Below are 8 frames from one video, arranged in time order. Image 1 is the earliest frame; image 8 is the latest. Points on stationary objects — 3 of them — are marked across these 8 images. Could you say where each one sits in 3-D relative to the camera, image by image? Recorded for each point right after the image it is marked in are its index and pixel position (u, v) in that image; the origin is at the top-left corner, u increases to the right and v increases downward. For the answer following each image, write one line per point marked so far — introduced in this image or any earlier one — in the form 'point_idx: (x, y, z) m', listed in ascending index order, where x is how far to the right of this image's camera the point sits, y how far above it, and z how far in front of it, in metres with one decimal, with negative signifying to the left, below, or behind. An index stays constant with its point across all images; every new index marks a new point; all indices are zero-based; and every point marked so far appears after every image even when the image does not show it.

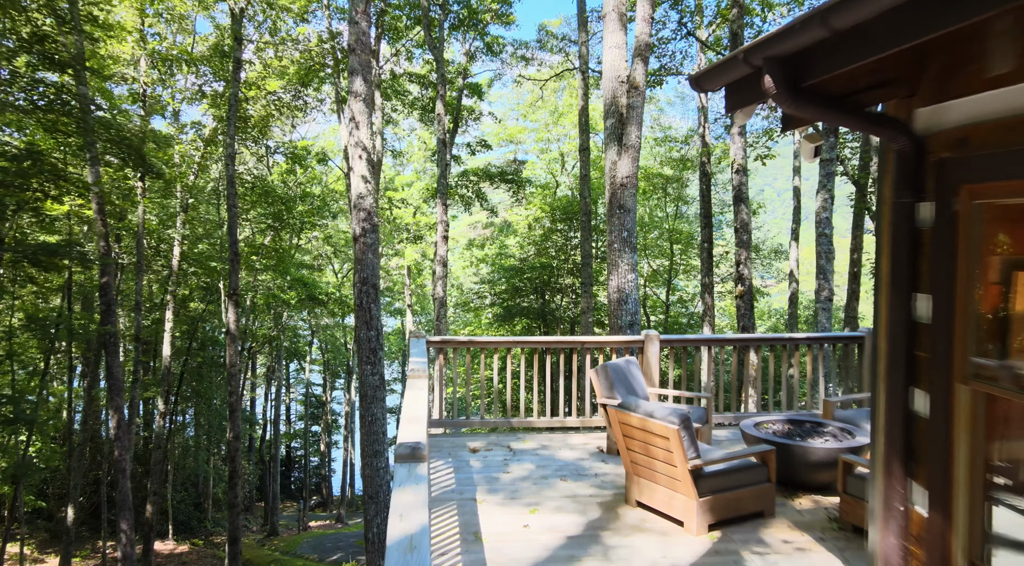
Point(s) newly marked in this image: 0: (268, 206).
0: (-6.2, +1.9, +17.6) m
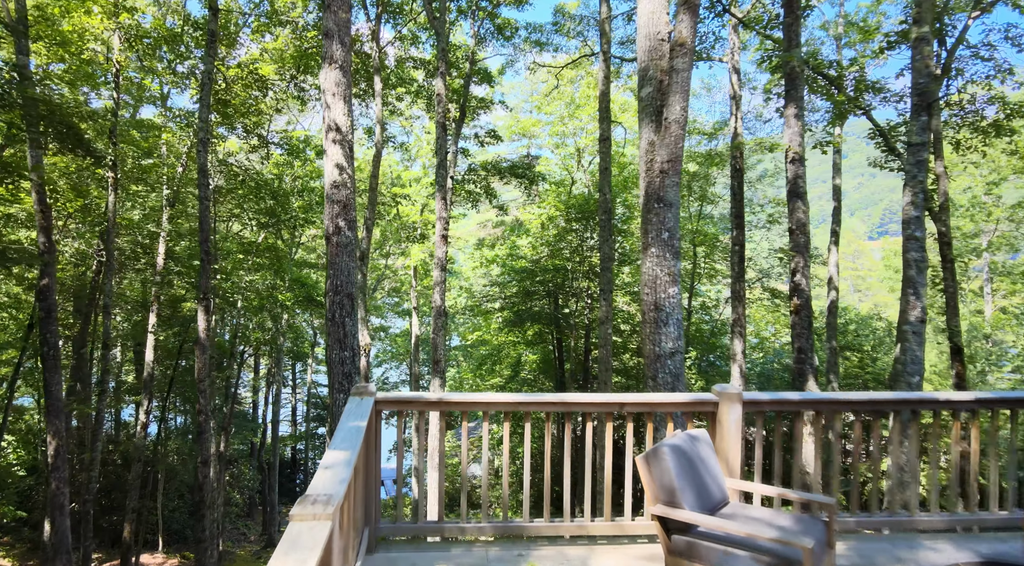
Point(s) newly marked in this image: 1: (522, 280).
0: (-5.9, +1.9, +16.4) m
1: (+0.3, +0.1, +19.6) m
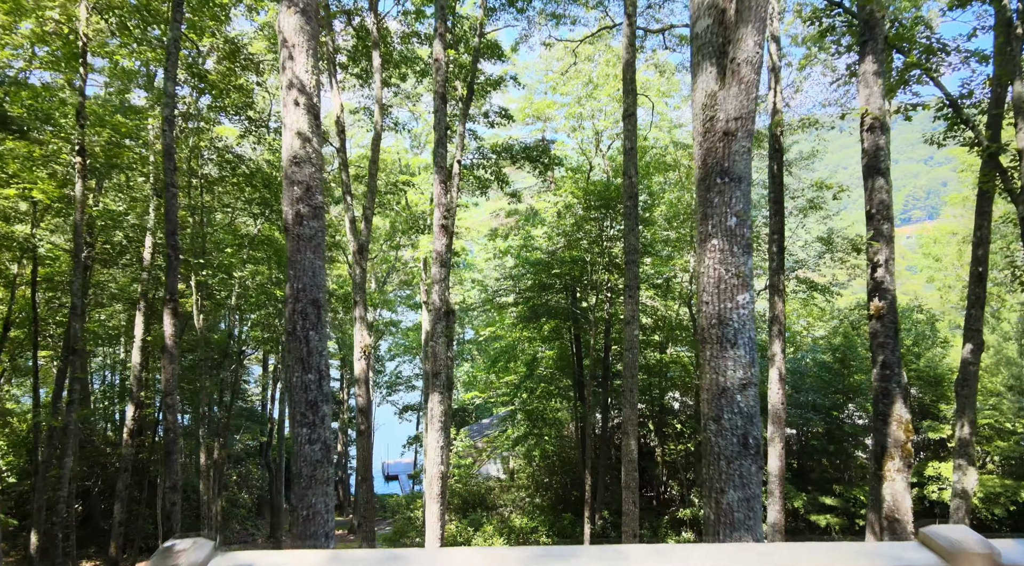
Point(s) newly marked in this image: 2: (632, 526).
0: (-5.6, +2.0, +15.3) m
1: (+0.7, +0.3, +18.3) m
2: (+1.7, -3.5, +9.9) m
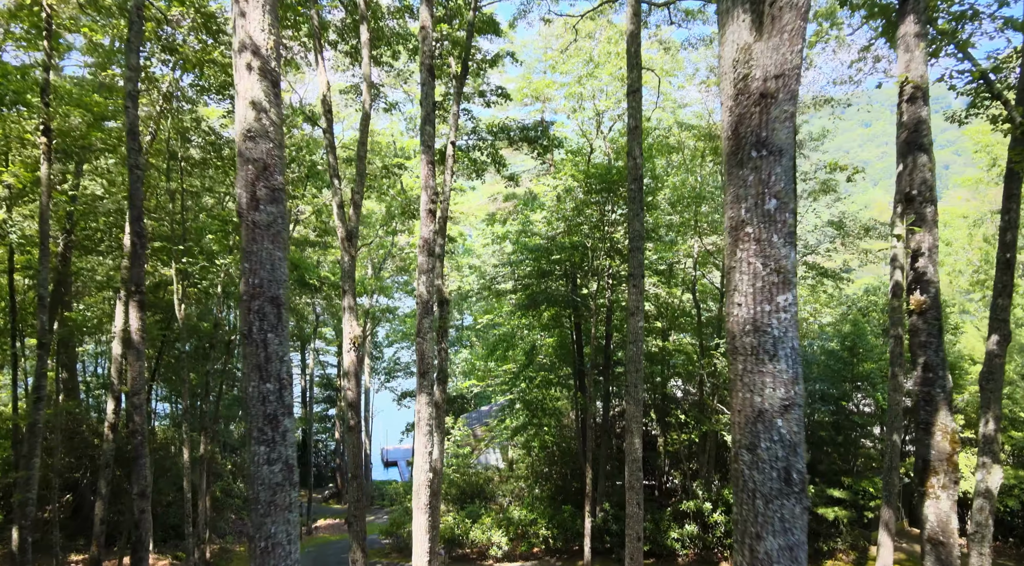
0: (-5.7, +2.3, +14.6) m
1: (+0.6, +0.6, +17.7) m
2: (+1.7, -3.3, +9.3) m
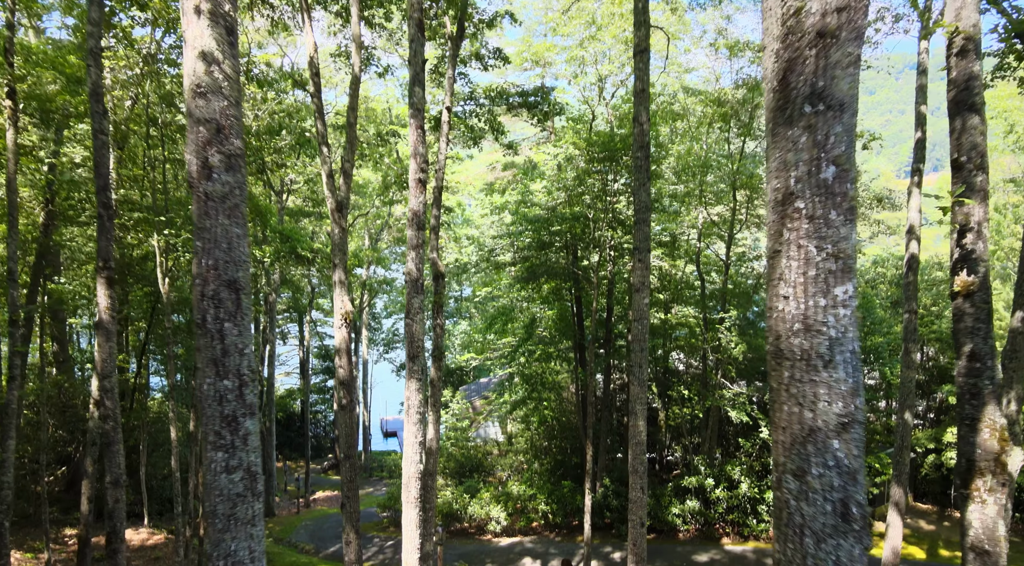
0: (-5.7, +2.8, +14.0) m
1: (+0.6, +1.3, +17.1) m
2: (+1.7, -3.0, +9.0) m
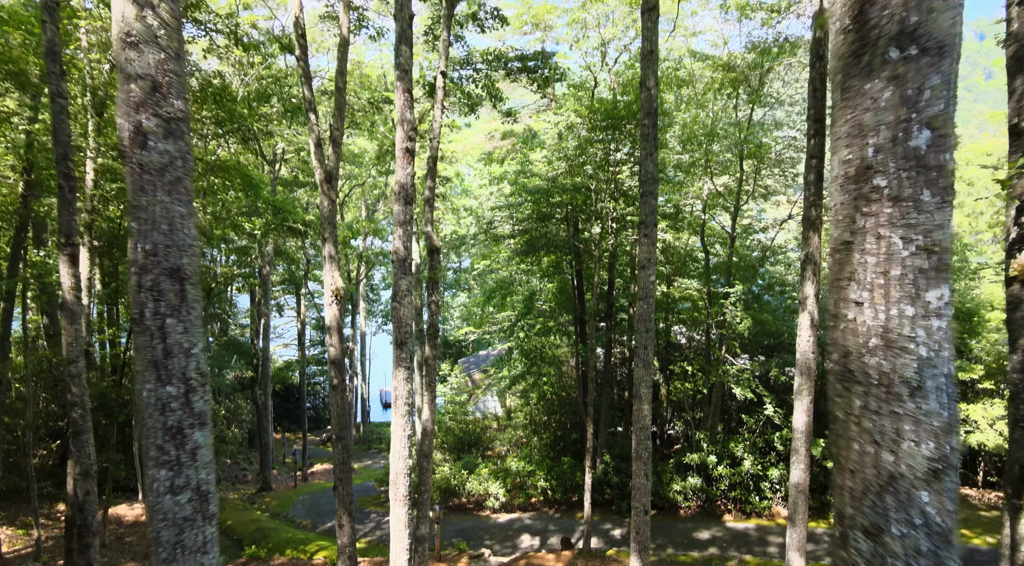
0: (-5.7, +3.3, +13.3) m
1: (+0.6, +2.0, +16.5) m
2: (+1.6, -2.7, +8.6) m
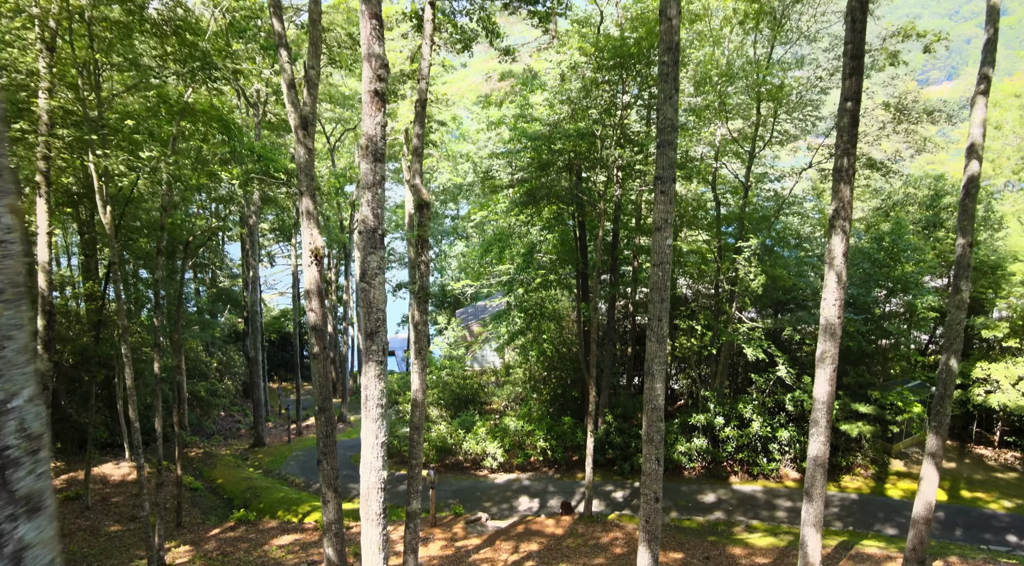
0: (-5.7, +4.1, +12.0) m
1: (+0.5, +3.0, +15.3) m
2: (+1.6, -2.3, +7.8) m
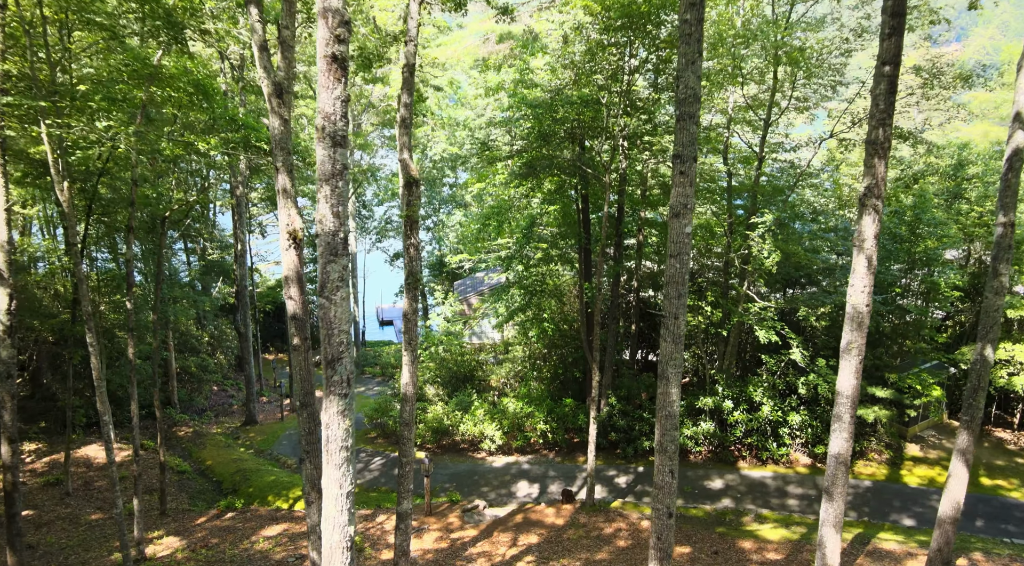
0: (-5.8, +4.4, +10.9) m
1: (+0.5, +3.4, +14.3) m
2: (+1.6, -2.2, +7.0) m
